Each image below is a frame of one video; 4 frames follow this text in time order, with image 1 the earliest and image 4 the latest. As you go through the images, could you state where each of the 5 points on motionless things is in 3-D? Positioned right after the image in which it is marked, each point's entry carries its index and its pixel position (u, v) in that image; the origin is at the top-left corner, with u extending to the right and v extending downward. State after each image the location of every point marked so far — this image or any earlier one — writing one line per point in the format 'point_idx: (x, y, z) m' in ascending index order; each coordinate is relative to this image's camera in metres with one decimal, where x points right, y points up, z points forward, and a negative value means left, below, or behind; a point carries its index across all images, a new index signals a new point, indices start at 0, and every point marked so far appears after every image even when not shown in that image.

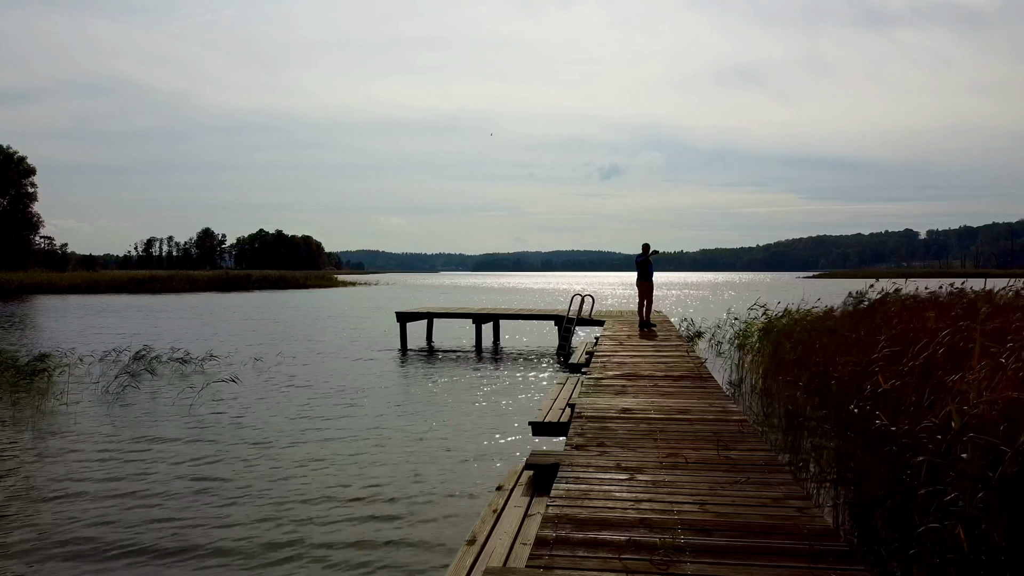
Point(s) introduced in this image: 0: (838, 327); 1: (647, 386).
0: (+6.9, -0.8, +14.4) m
1: (+1.8, -1.3, +8.8) m
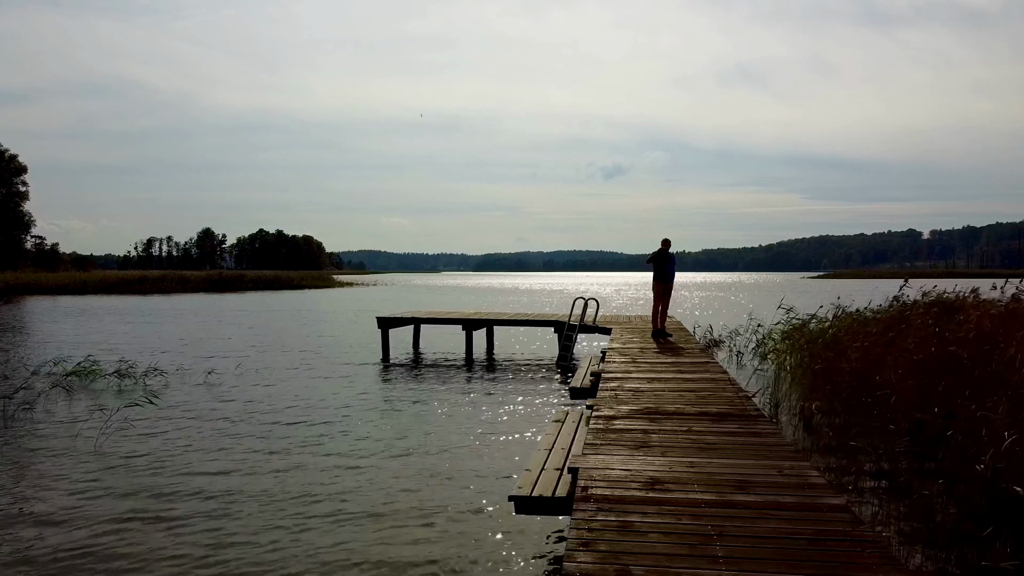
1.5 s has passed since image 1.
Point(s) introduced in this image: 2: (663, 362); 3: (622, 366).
0: (+6.7, -0.9, +11.9) m
1: (+1.6, -1.3, +6.4) m
2: (+2.5, -1.2, +11.2) m
3: (+1.7, -1.2, +10.7) m
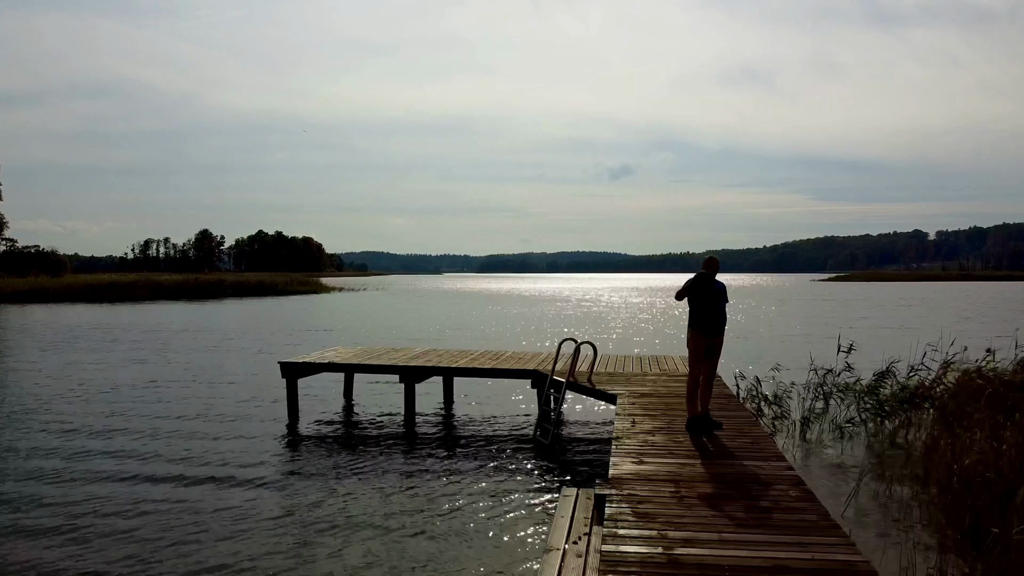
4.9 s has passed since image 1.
0: (+5.9, -1.5, +5.7) m
1: (+0.7, -2.0, +0.2) m
2: (+1.6, -1.9, +5.0) m
3: (+0.9, -1.9, +4.4) m
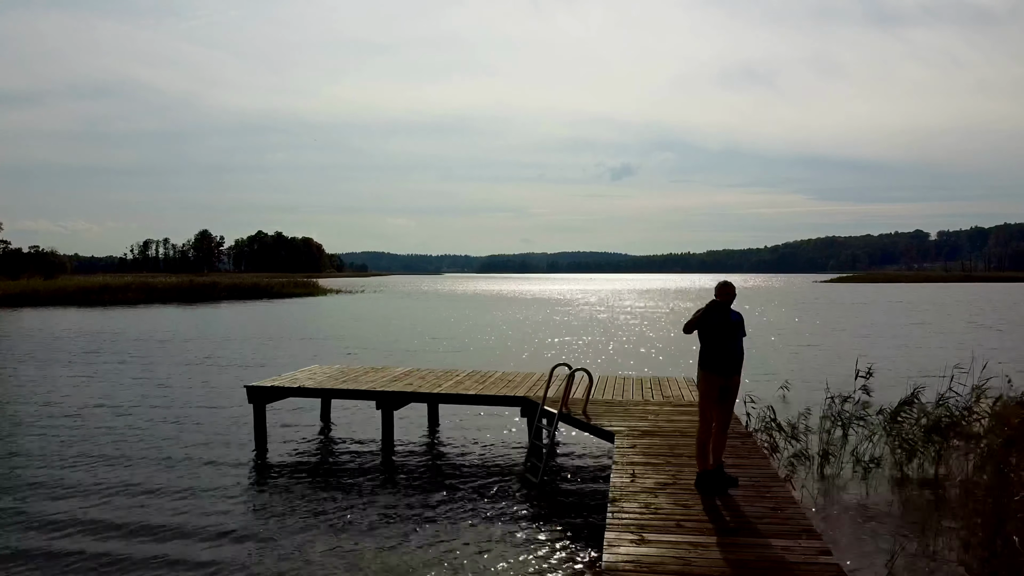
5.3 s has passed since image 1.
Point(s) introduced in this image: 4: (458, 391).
0: (+5.6, -1.9, +4.4) m
1: (+0.4, -2.3, -1.1) m
2: (+1.4, -2.2, +3.7) m
3: (+0.6, -2.2, +3.2) m
4: (-1.0, -1.9, +12.7) m
